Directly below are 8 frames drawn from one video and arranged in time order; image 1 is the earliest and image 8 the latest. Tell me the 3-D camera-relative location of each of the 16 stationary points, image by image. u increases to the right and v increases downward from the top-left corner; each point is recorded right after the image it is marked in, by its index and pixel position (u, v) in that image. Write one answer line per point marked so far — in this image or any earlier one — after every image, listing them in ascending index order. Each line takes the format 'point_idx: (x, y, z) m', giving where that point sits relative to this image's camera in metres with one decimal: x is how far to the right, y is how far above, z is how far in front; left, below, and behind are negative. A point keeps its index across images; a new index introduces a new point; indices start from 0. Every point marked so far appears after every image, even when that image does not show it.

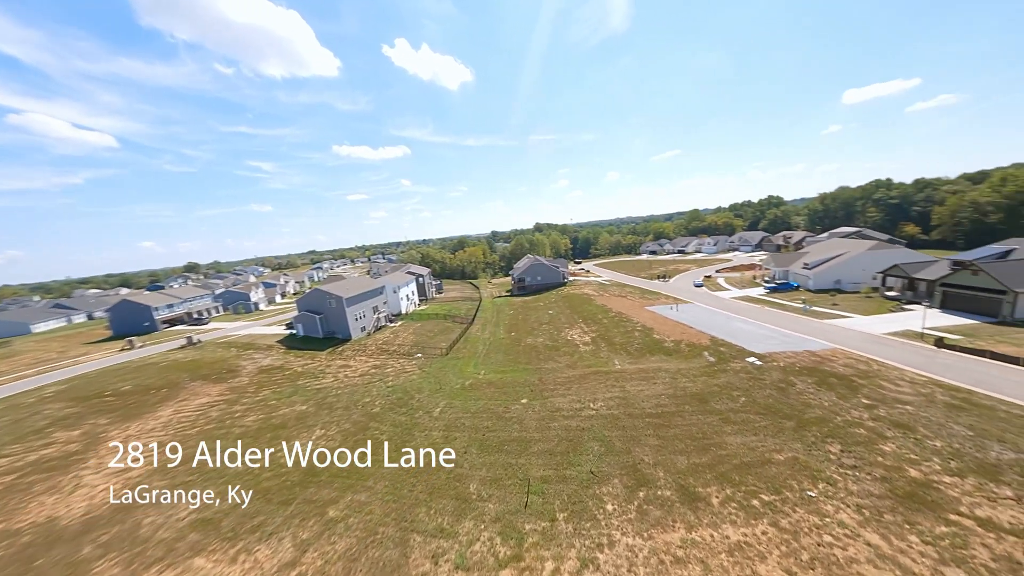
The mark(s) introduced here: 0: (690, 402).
0: (+10.4, -6.7, +17.9) m
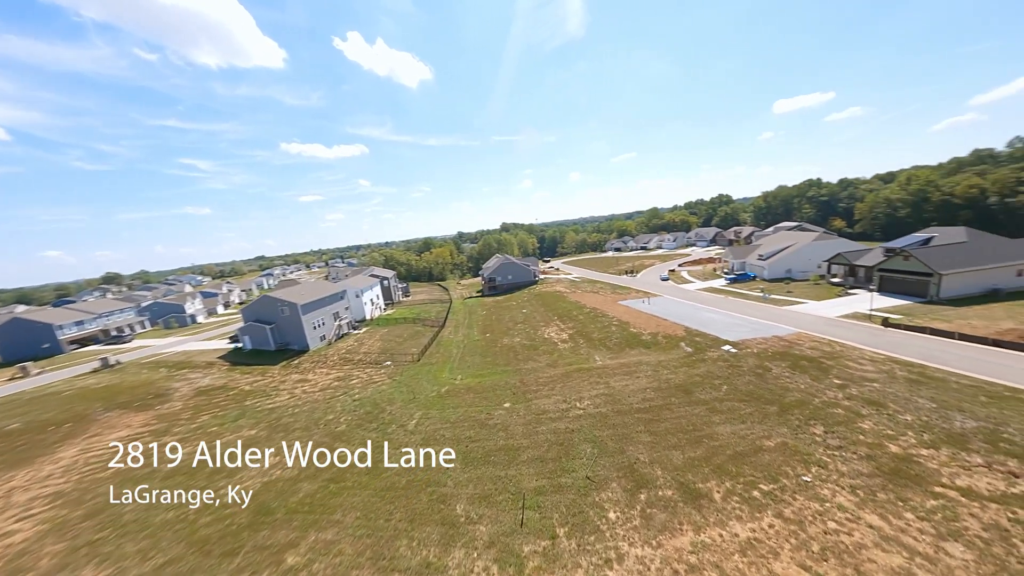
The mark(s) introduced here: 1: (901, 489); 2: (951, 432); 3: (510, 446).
0: (+9.5, -6.2, +17.7) m
1: (+13.1, -6.7, +10.2) m
2: (+17.1, -5.6, +11.8) m
3: (-0.1, -7.7, +15.0) m
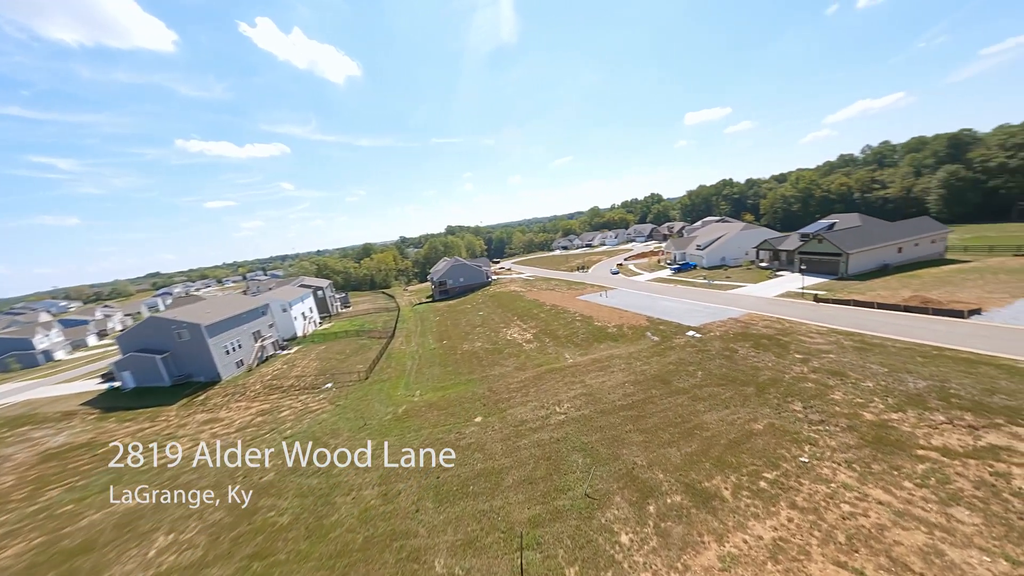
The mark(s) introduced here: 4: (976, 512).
0: (+7.9, -5.5, +17.0) m
1: (+12.8, -5.7, +10.3) m
2: (+16.4, -4.3, +12.6) m
3: (-0.9, -7.5, +12.7) m
4: (+12.5, -6.0, +8.2) m
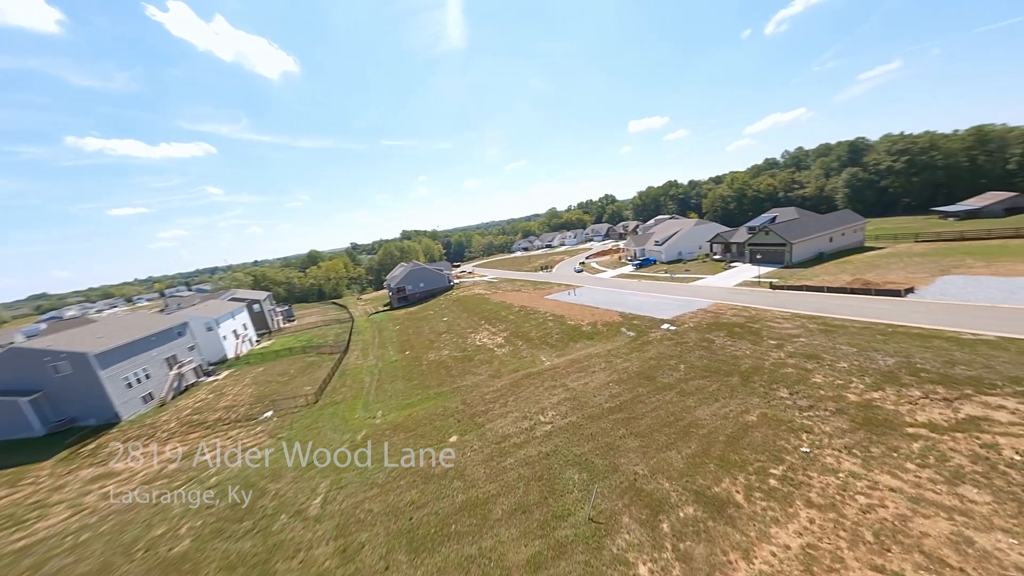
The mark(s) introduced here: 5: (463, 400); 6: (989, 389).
0: (+6.8, -5.1, +16.2) m
1: (+12.5, -5.0, +10.2) m
2: (+15.7, -3.5, +12.9) m
3: (-1.3, -7.5, +10.8) m
4: (+12.4, -5.3, +8.1) m
5: (-3.0, -6.8, +18.4) m
6: (+17.0, -3.6, +10.9) m
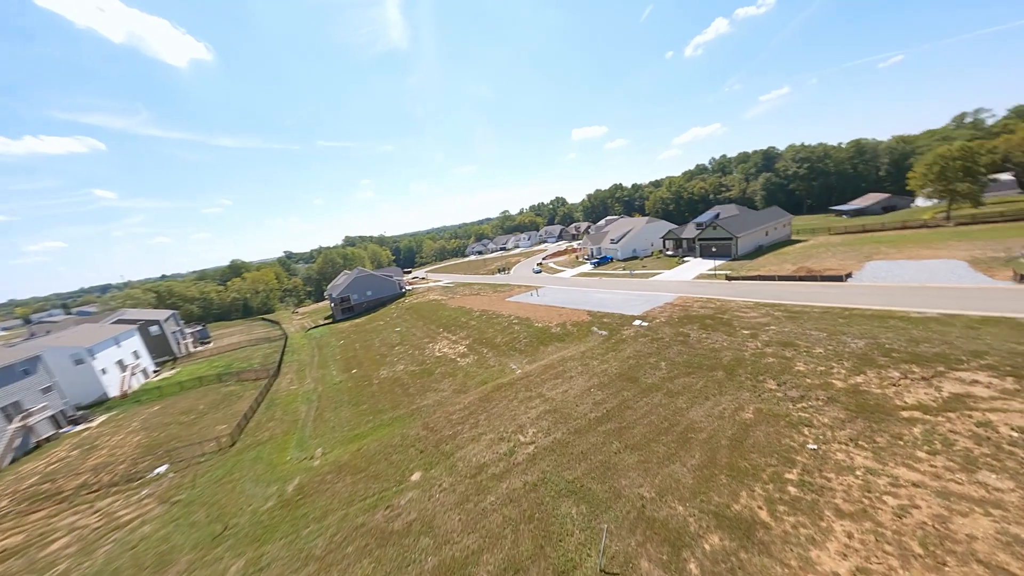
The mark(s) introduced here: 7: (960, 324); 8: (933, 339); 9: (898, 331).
0: (+5.4, -4.8, +14.9) m
1: (+11.9, -4.4, +9.8) m
2: (+14.6, -2.8, +13.0) m
3: (-1.7, -7.5, +8.3) m
4: (+12.2, -4.6, +7.7) m
5: (-4.5, -6.9, +15.6) m
6: (+16.2, -2.8, +11.1) m
7: (+19.6, -1.6, +13.4) m
8: (+17.5, -2.1, +12.7) m
9: (+17.3, -1.9, +13.7) m
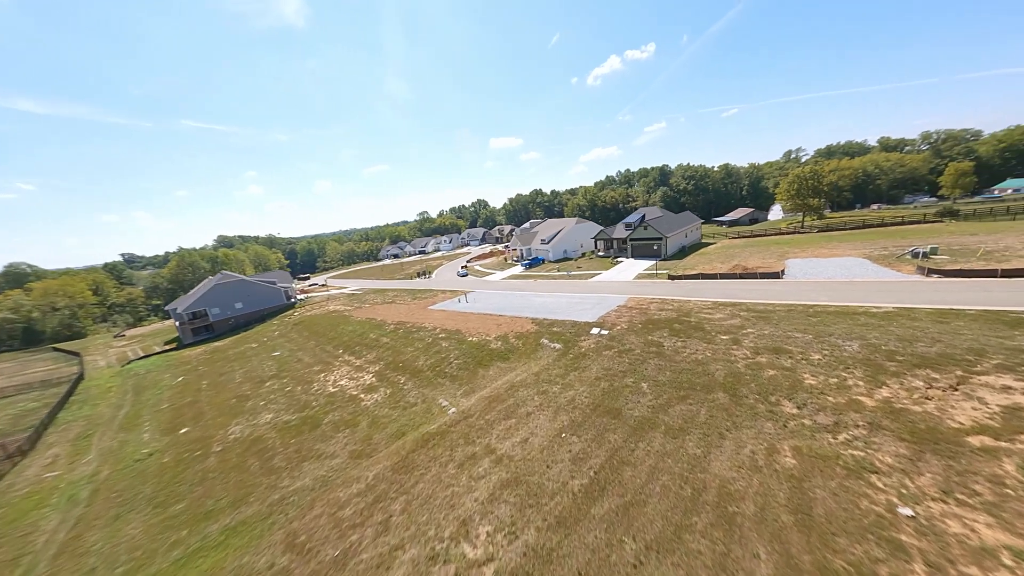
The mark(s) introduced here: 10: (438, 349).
0: (+3.2, -4.8, +10.7) m
1: (+10.8, -4.1, +7.3) m
2: (+12.6, -2.6, +11.1) m
3: (-1.9, -7.5, +2.4) m
4: (+11.6, -4.4, +5.4) m
5: (-6.4, -7.2, +8.8) m
6: (+14.6, -2.5, +9.8) m
7: (+17.3, -1.3, +12.8) m
8: (+15.4, -1.8, +11.6) m
9: (+15.0, -1.7, +12.5) m
10: (-4.8, -3.9, +19.7) m
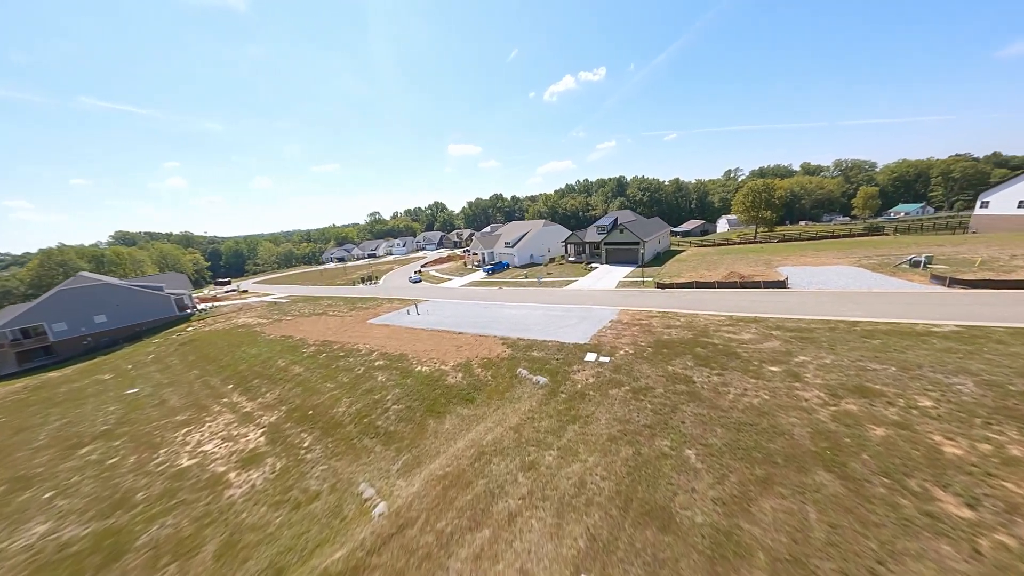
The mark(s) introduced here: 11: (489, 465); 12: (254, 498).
0: (+2.8, -5.1, +5.9) m
1: (+10.7, -4.4, +3.6) m
2: (+12.0, -2.9, +7.7) m
3: (-1.2, -7.6, -3.0) m
4: (+11.8, -4.6, +1.8) m
5: (-6.6, -7.4, +2.7) m
6: (+14.2, -2.9, +6.6) m
7: (+16.4, -1.7, +10.0) m
8: (+14.7, -2.3, +8.6) m
9: (+14.2, -2.1, +9.4) m
10: (-6.5, -4.4, +13.8) m
11: (-0.7, -5.0, +8.8) m
12: (-7.6, -6.1, +9.0) m
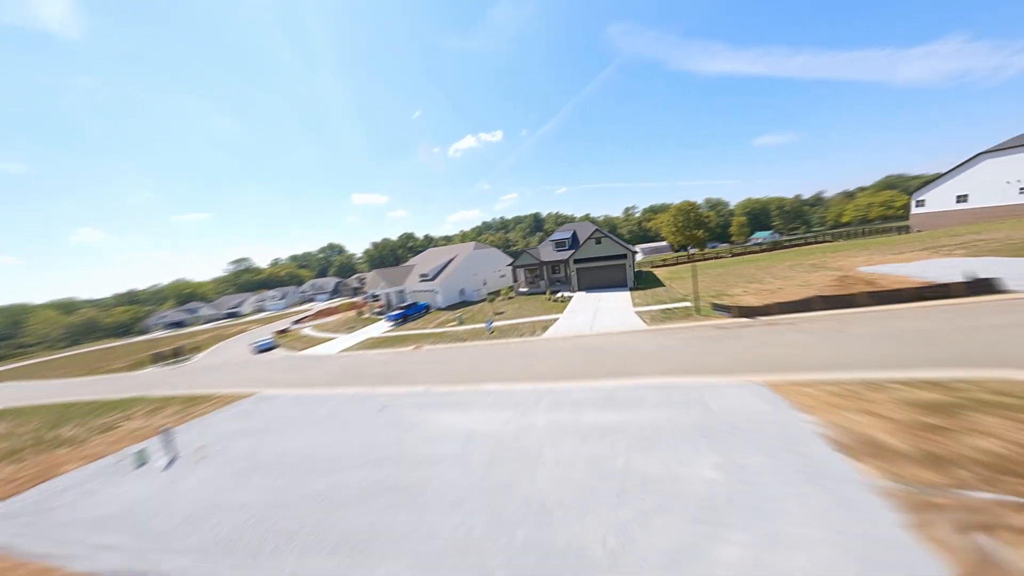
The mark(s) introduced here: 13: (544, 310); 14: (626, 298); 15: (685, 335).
0: (+5.5, -4.2, -7.0) m
1: (+13.7, -2.6, -6.9) m
2: (+13.7, -1.7, -2.5) m
3: (+4.2, -5.6, -16.8) m
4: (+15.2, -2.5, -8.4) m
5: (-2.4, -6.6, -12.8) m
6: (+16.1, -1.3, -2.9) m
7: (+17.3, -0.5, +1.0) m
8: (+16.1, -1.0, -0.9) m
9: (+15.3, -1.0, -0.2) m
10: (-5.4, -5.3, -1.8) m
11: (+1.5, -4.8, -5.0) m
12: (-5.1, -6.4, -6.9) m
13: (+1.9, -1.4, +19.0) m
14: (+6.6, -0.4, +18.0) m
15: (+6.1, -1.6, +10.7) m
